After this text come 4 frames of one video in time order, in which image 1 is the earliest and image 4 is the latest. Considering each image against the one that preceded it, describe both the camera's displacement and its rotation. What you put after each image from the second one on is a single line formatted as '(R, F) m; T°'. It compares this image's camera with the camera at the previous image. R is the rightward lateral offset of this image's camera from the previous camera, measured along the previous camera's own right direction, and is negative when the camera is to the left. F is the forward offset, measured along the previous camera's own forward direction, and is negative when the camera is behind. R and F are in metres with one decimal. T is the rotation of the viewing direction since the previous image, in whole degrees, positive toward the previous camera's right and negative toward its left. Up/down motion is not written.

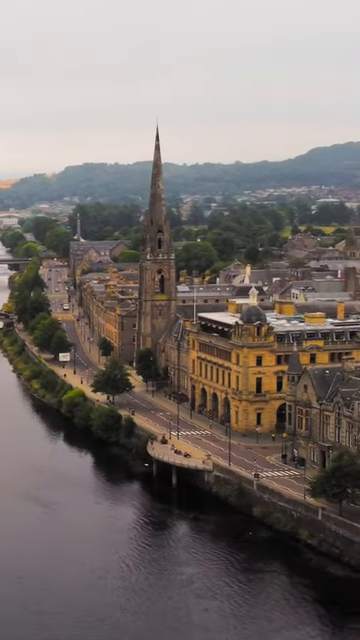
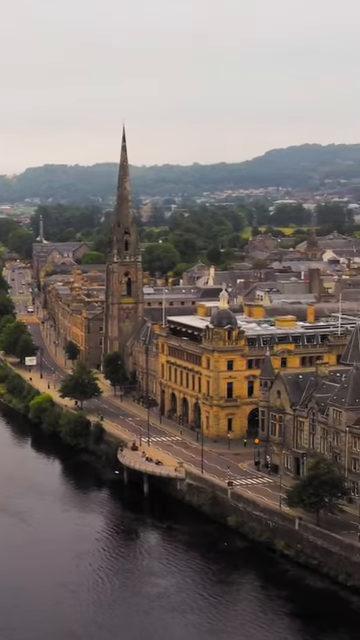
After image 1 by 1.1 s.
(-0.4, +2.0) m; +1°
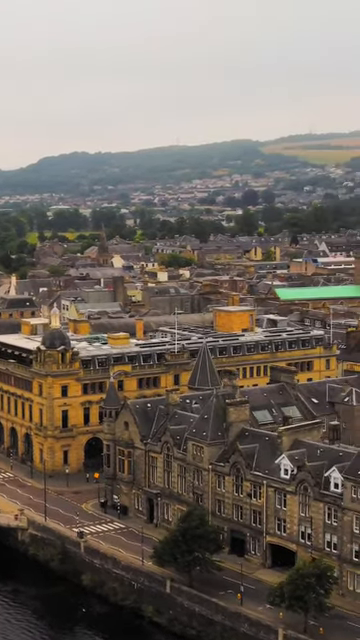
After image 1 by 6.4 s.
(-1.9, +11.1) m; +6°
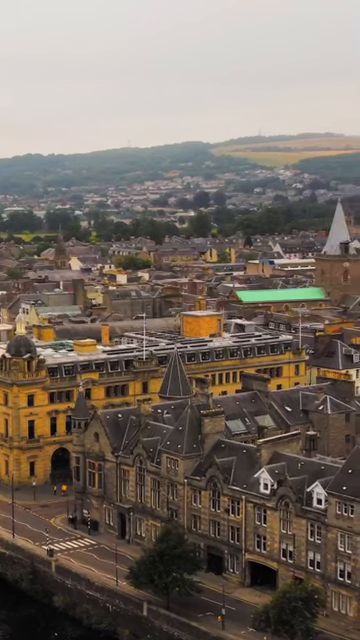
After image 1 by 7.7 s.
(-0.6, +3.3) m; +1°
